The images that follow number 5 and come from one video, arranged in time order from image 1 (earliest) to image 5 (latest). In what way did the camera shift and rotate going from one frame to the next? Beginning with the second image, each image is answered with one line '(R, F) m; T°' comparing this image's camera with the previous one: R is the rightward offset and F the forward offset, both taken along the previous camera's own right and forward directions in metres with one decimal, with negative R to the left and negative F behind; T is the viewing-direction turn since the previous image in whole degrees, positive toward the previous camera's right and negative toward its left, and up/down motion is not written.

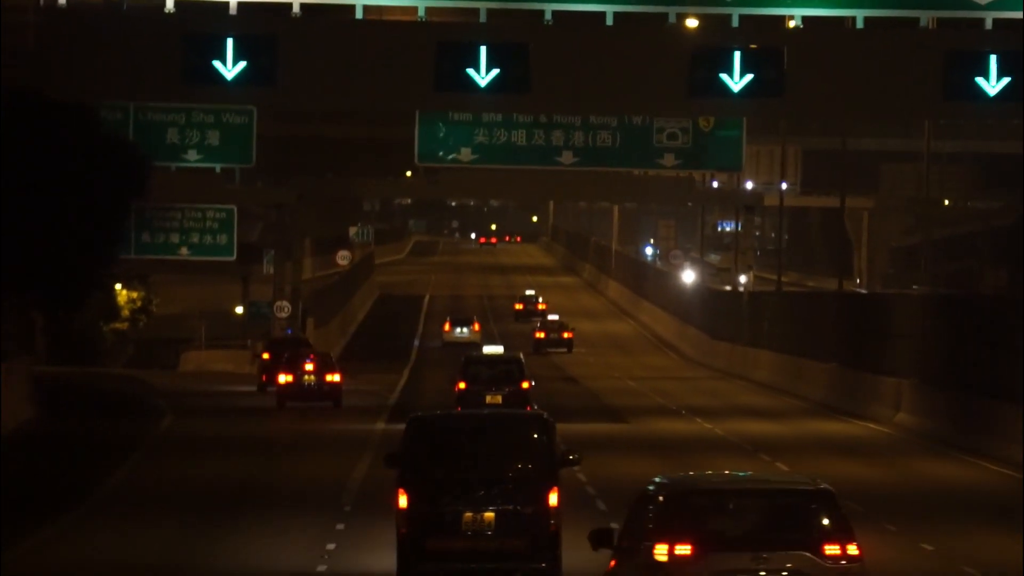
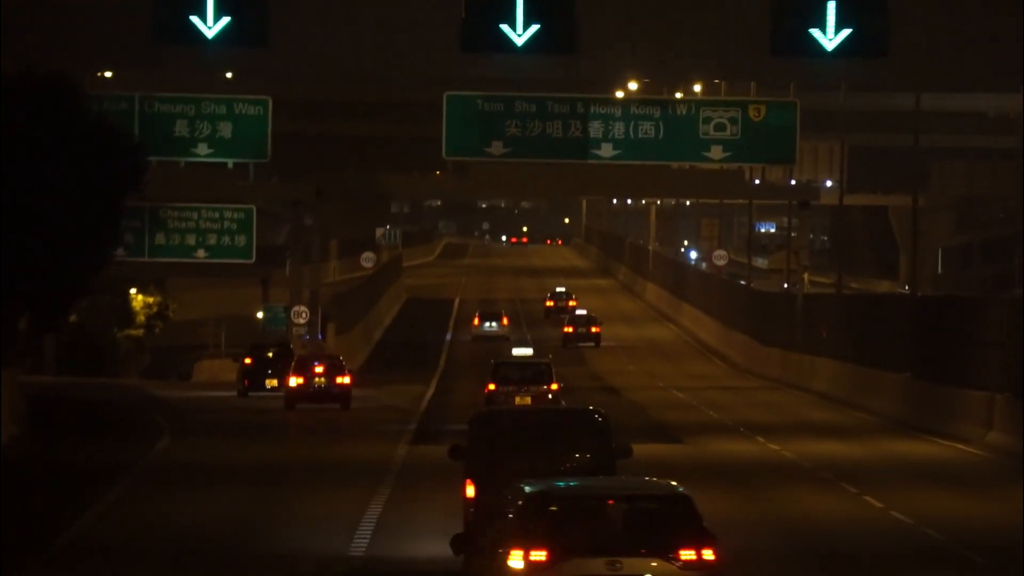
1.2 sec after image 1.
(-0.1, +3.1) m; -1°
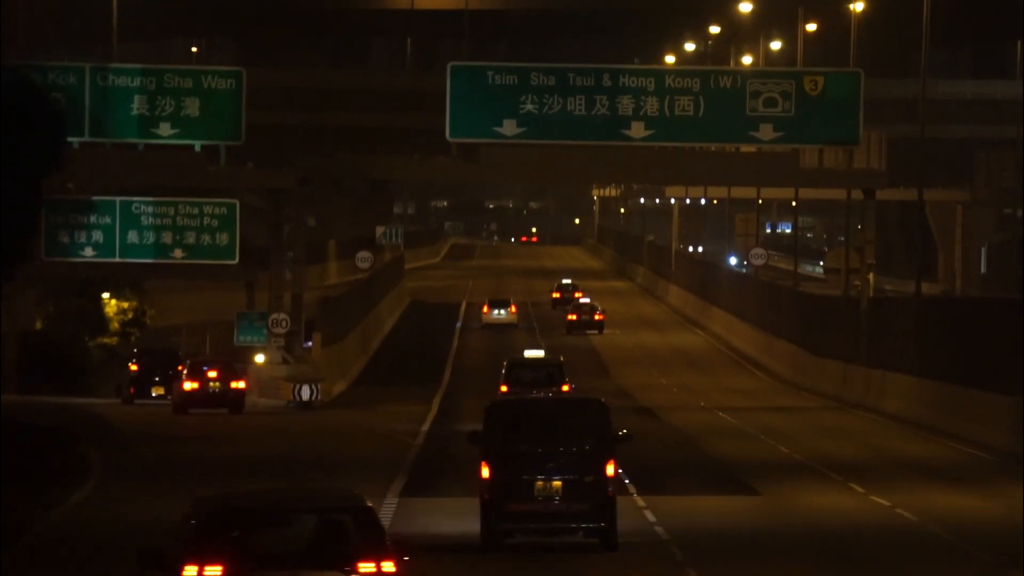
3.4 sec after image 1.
(-0.2, +5.6) m; 0°
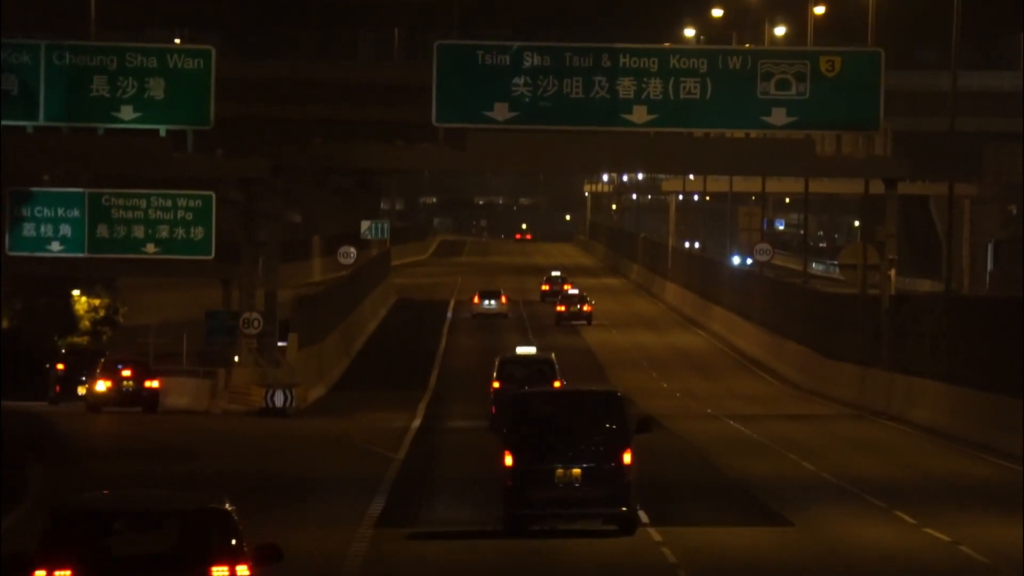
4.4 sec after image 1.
(0.0, +2.5) m; 0°
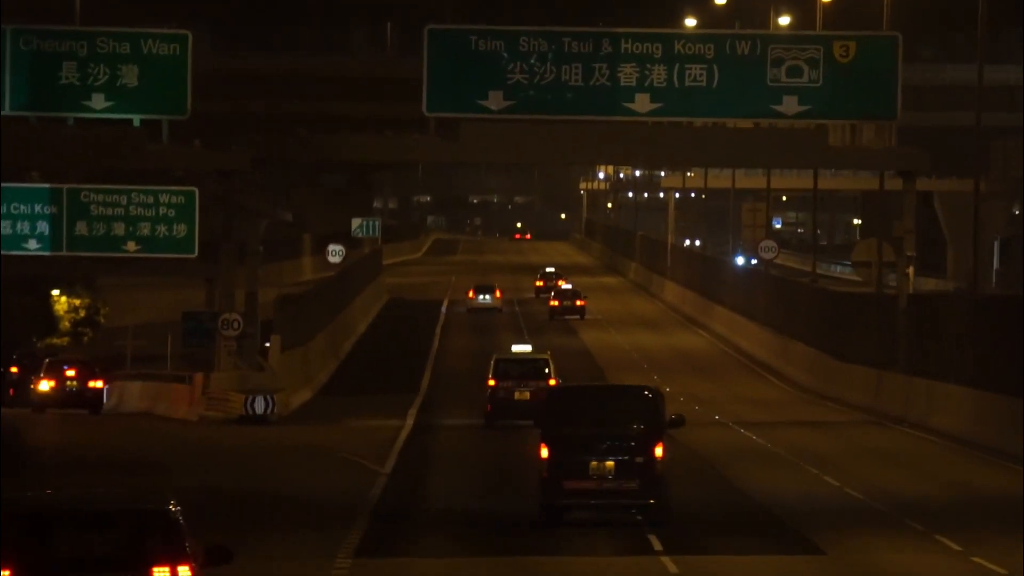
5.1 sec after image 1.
(0.0, +1.7) m; 0°
